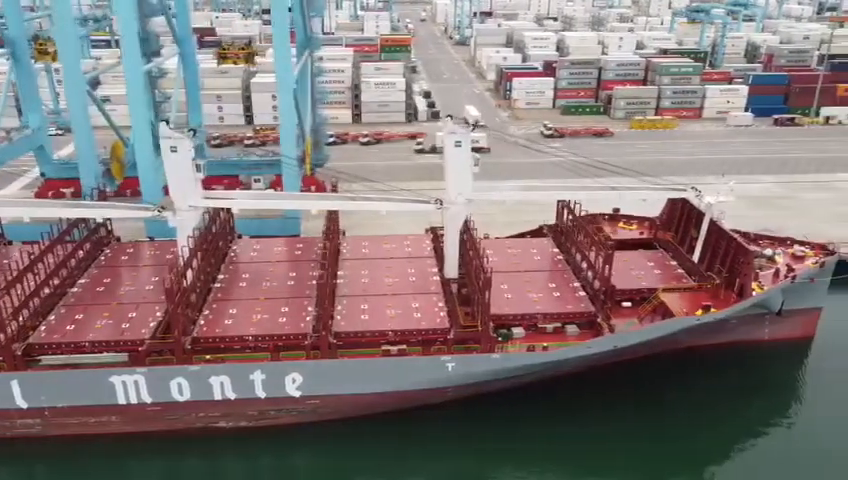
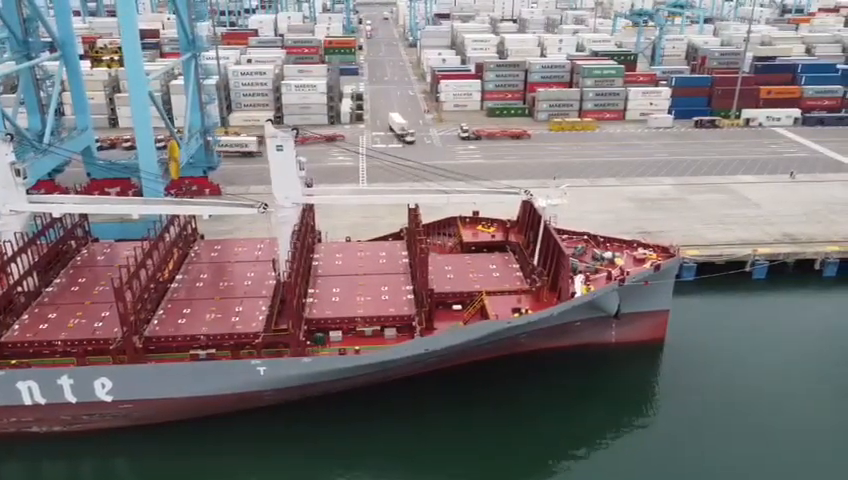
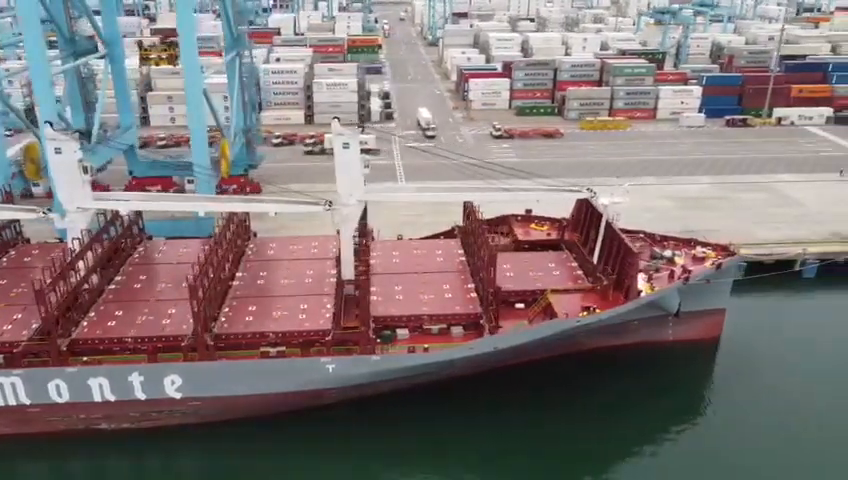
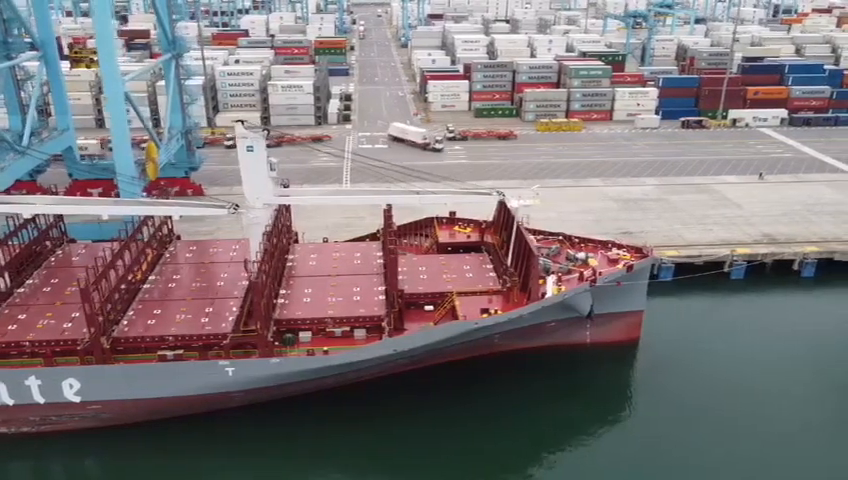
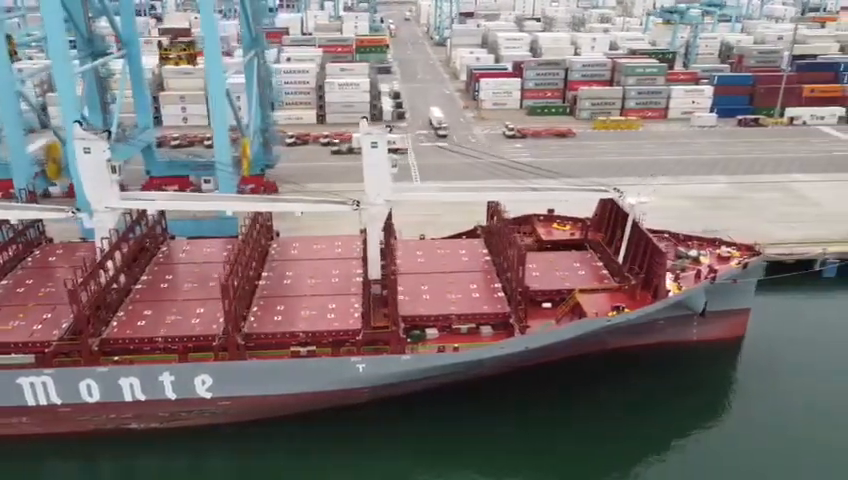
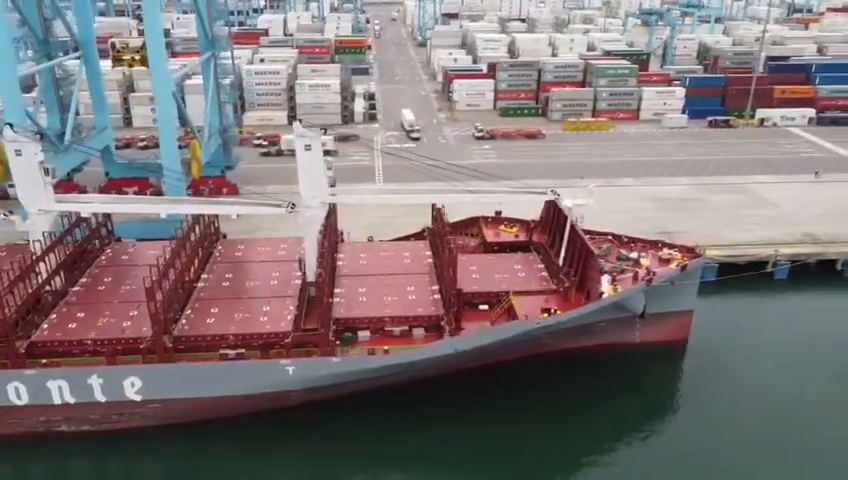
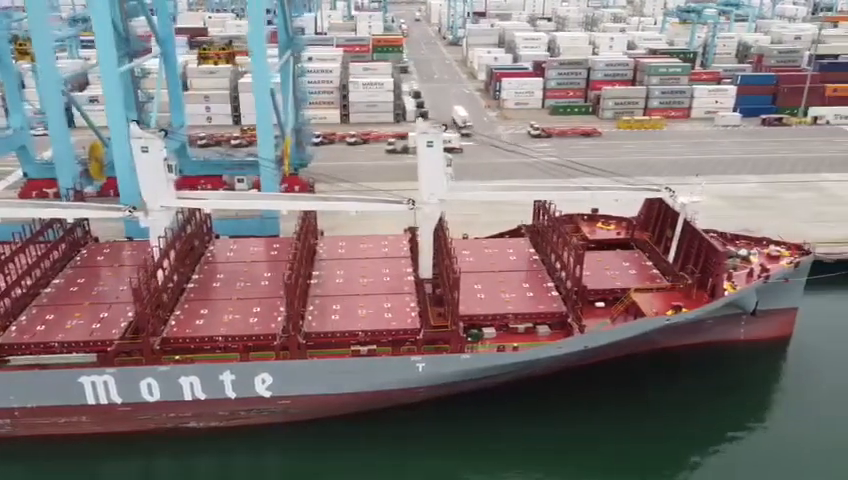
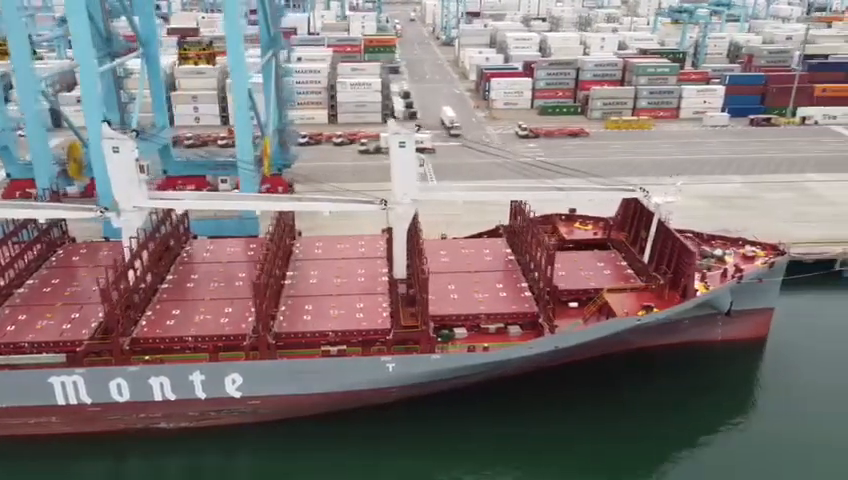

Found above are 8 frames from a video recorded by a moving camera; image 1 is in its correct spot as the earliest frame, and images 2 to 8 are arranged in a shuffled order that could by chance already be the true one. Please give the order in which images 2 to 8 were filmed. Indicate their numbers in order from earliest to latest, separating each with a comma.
7, 8, 5, 3, 6, 2, 4
